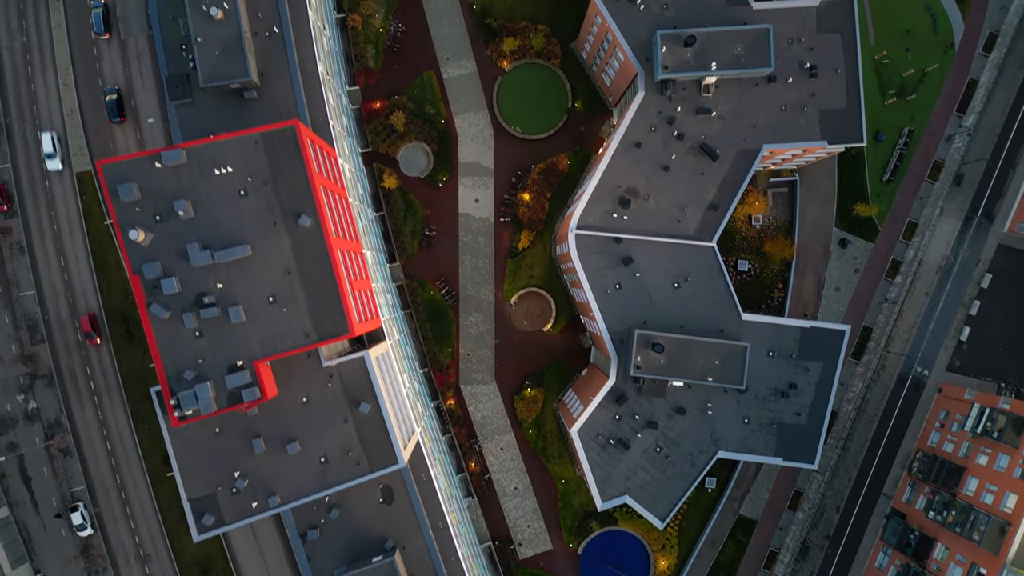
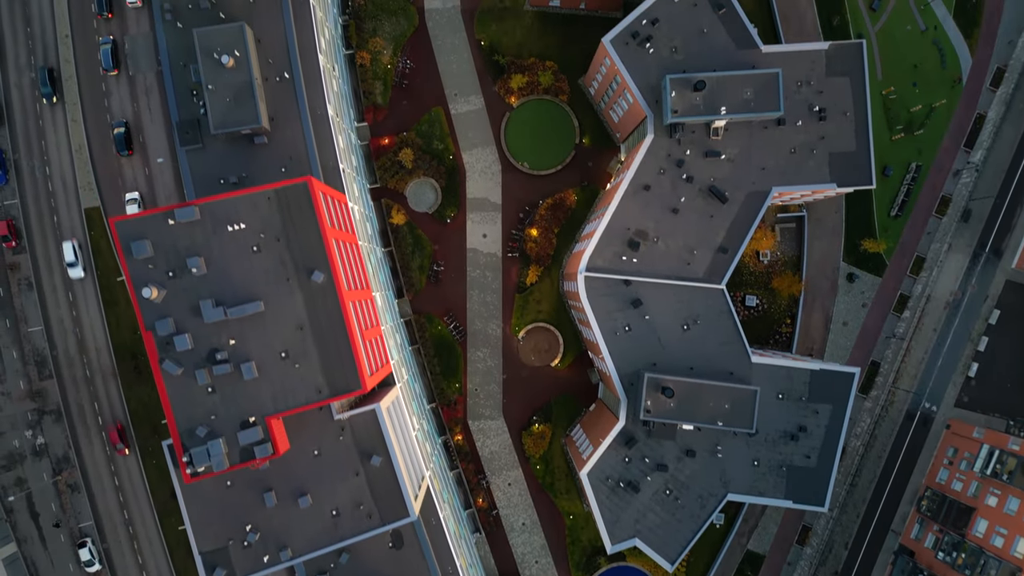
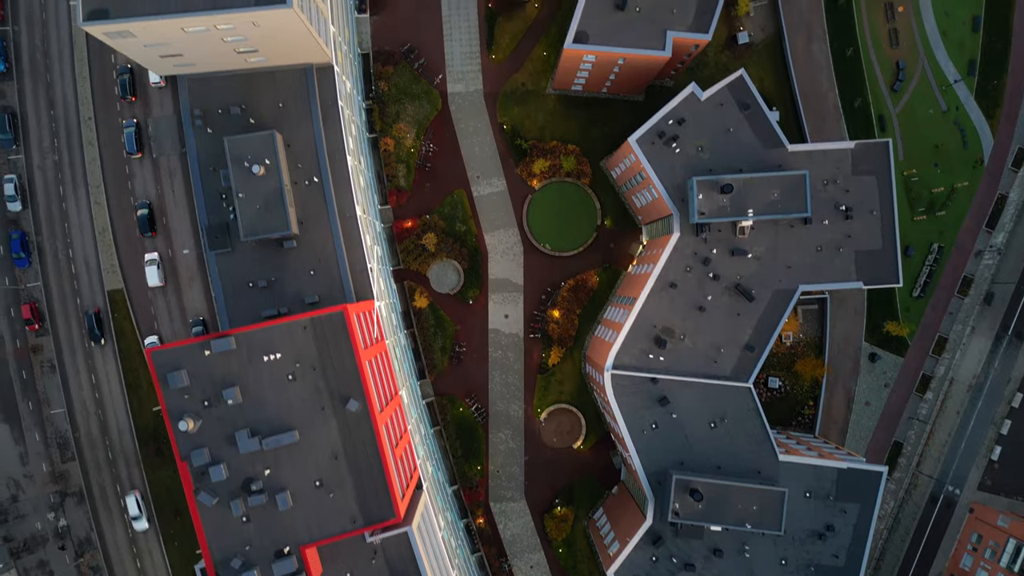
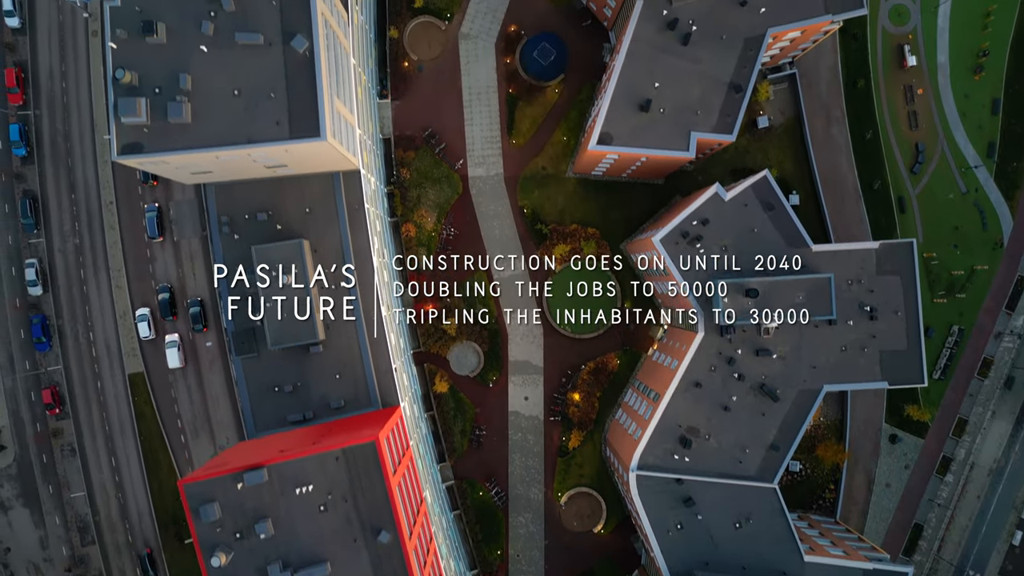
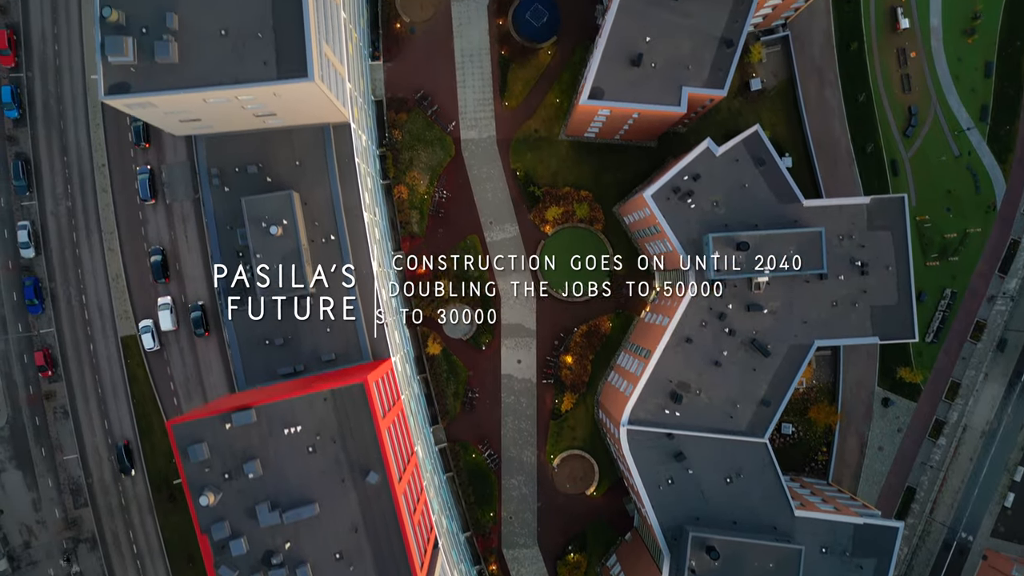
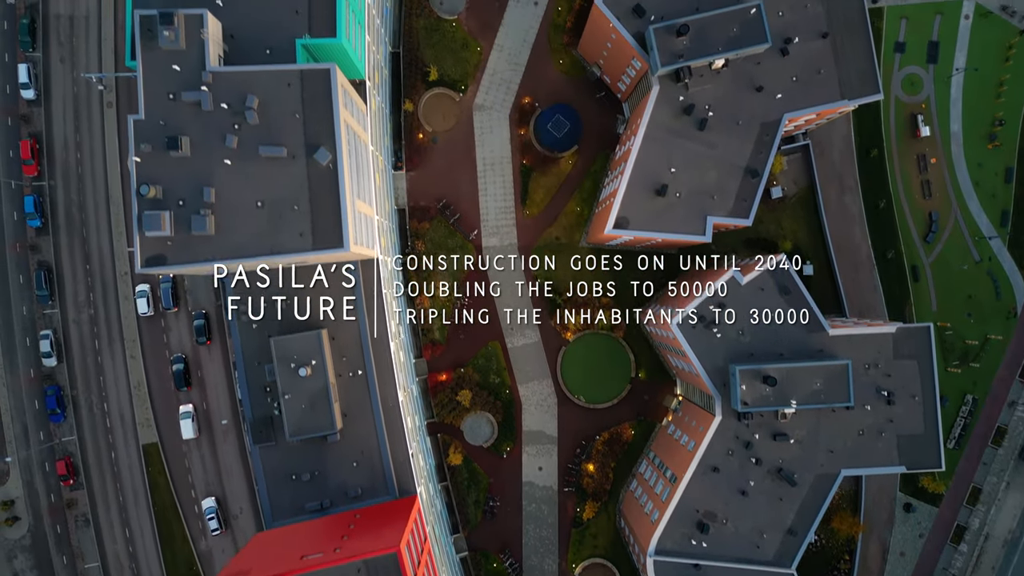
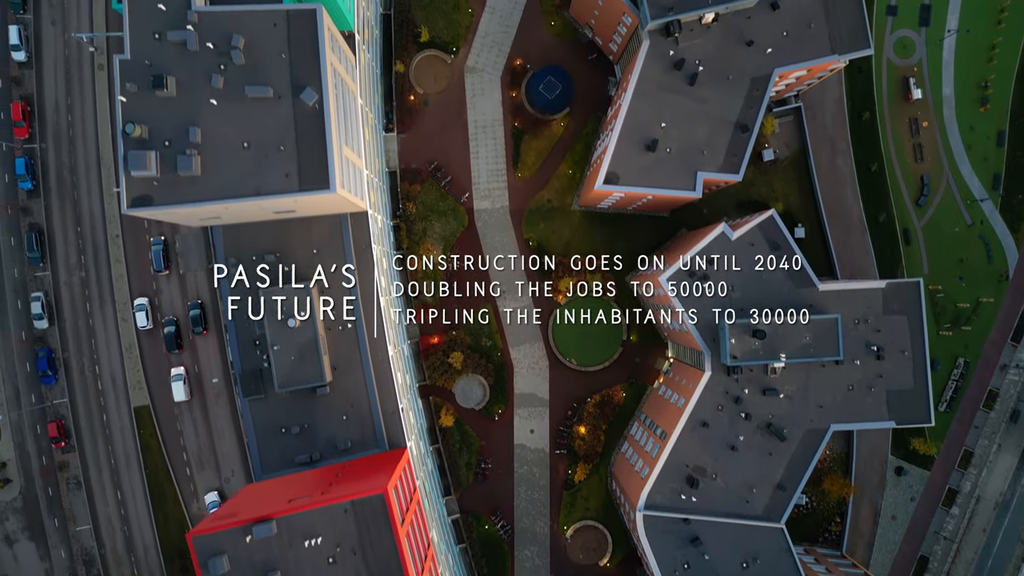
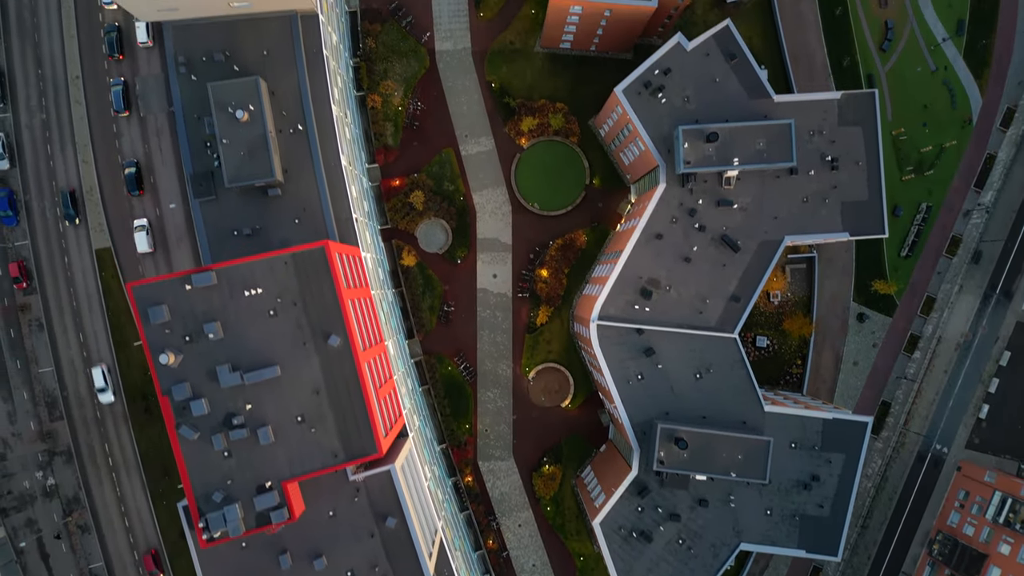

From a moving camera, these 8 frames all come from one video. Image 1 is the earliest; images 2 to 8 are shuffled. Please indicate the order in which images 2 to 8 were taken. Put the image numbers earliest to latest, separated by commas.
2, 8, 3, 5, 4, 7, 6
